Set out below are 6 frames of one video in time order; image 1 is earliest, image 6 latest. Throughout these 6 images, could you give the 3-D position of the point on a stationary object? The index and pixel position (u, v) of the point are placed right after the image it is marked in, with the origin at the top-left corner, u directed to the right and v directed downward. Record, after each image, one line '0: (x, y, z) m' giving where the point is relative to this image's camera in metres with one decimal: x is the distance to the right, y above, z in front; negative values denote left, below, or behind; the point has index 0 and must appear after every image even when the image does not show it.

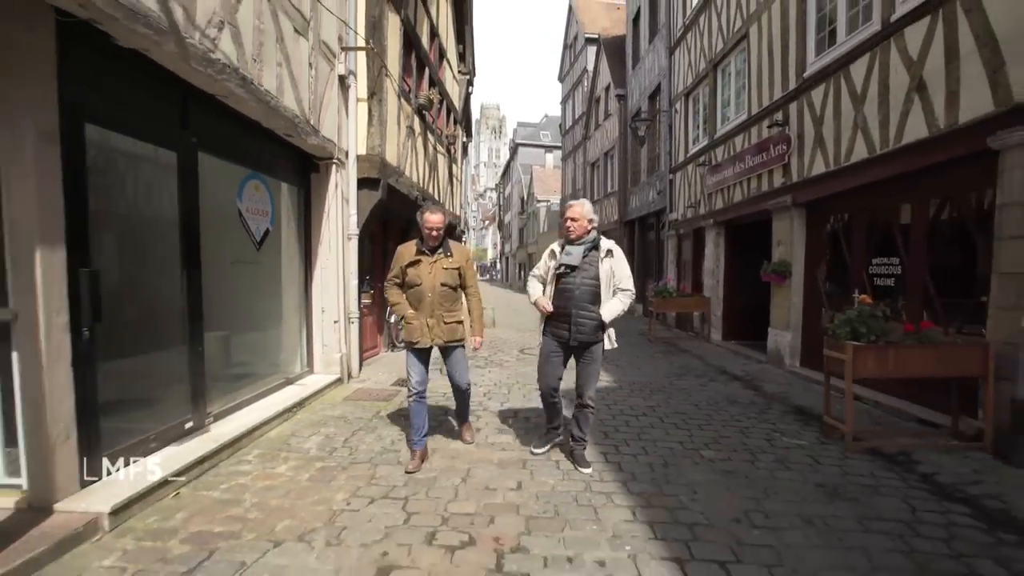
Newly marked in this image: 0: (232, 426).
0: (-2.3, -1.2, +4.1) m
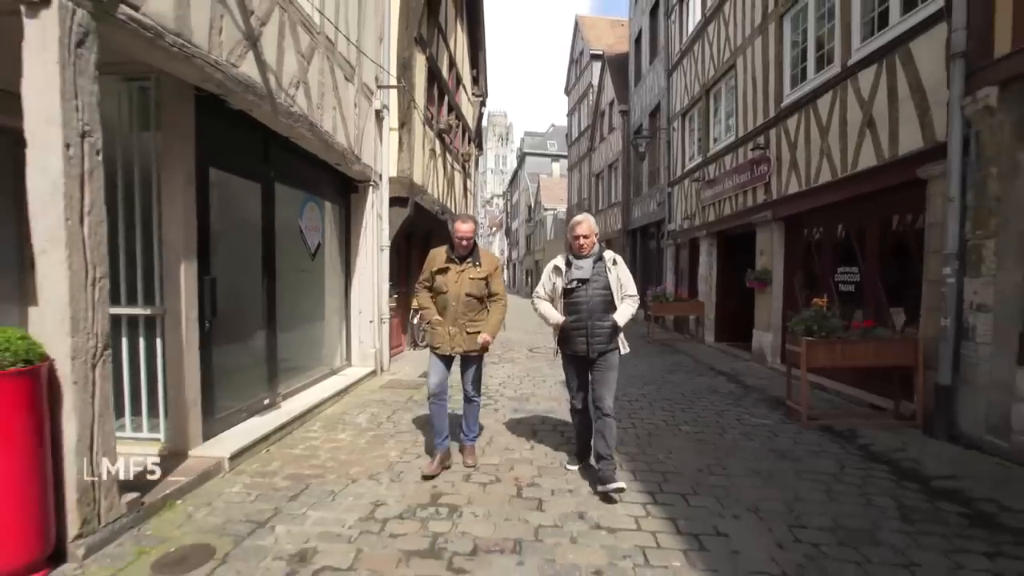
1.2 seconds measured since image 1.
0: (-2.2, -1.2, +5.0) m
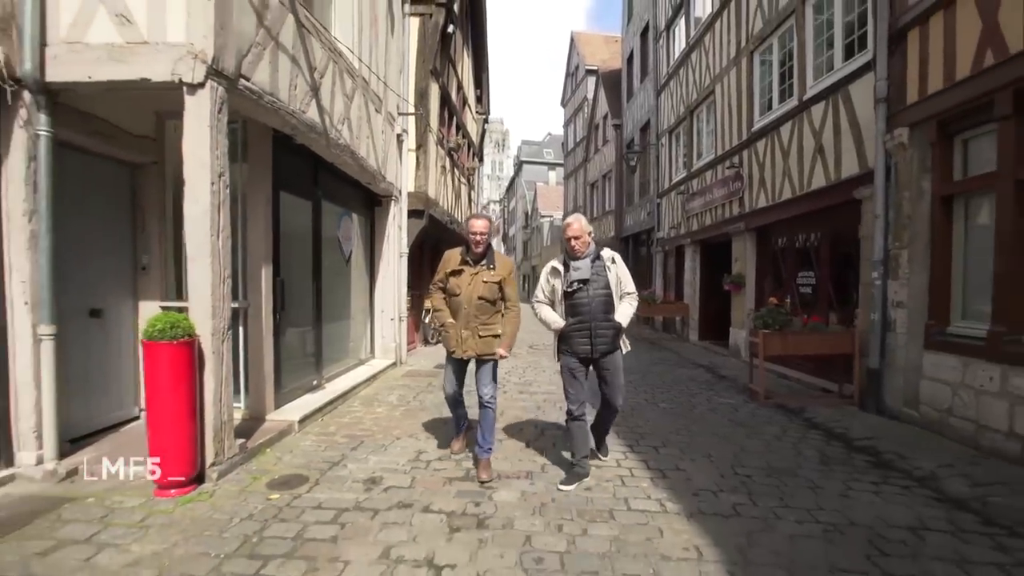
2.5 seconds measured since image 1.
0: (-2.1, -1.2, +6.0) m
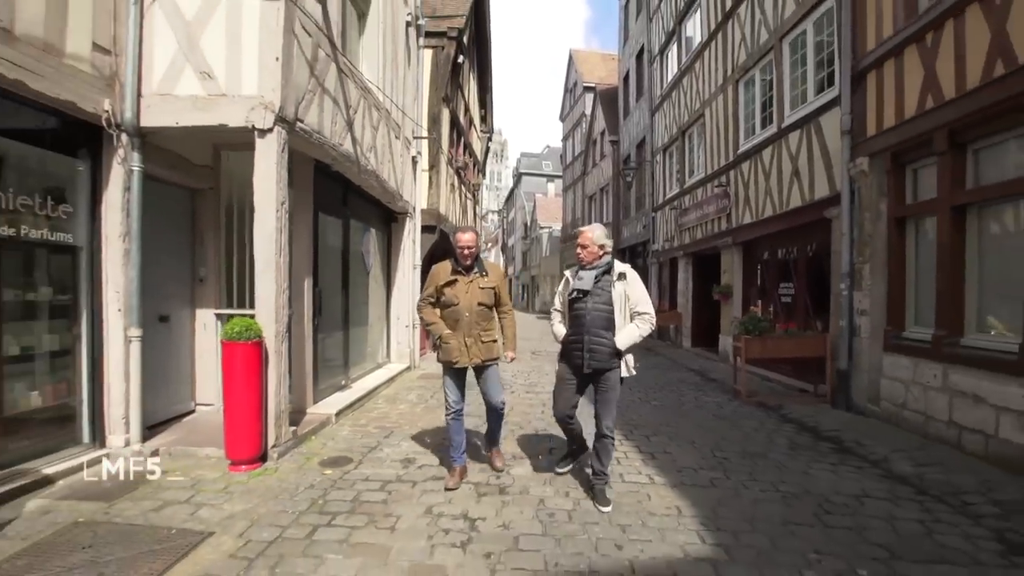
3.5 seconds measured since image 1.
0: (-2.0, -1.3, +6.6) m
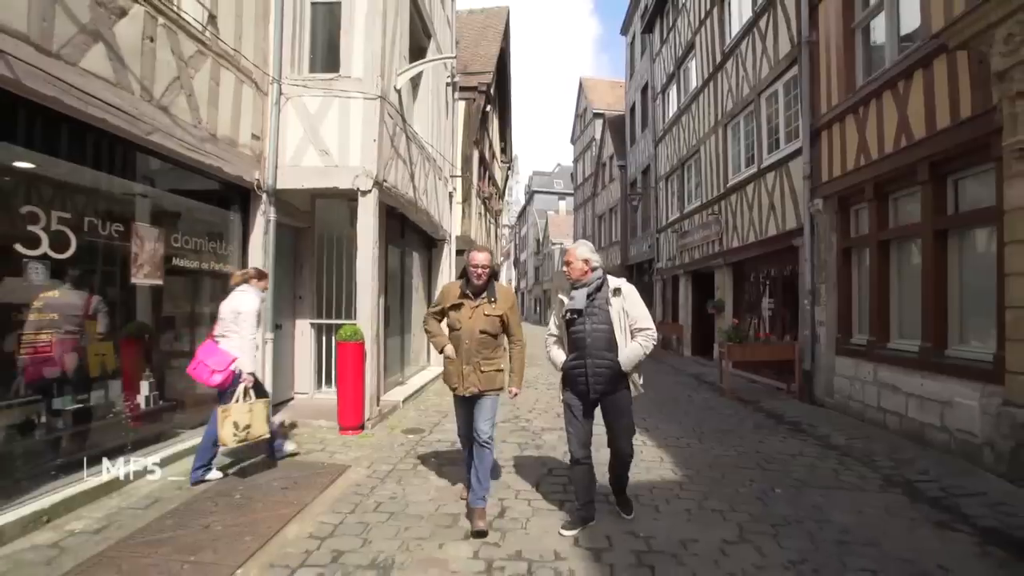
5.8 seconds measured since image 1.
0: (-1.6, -1.6, +8.1) m
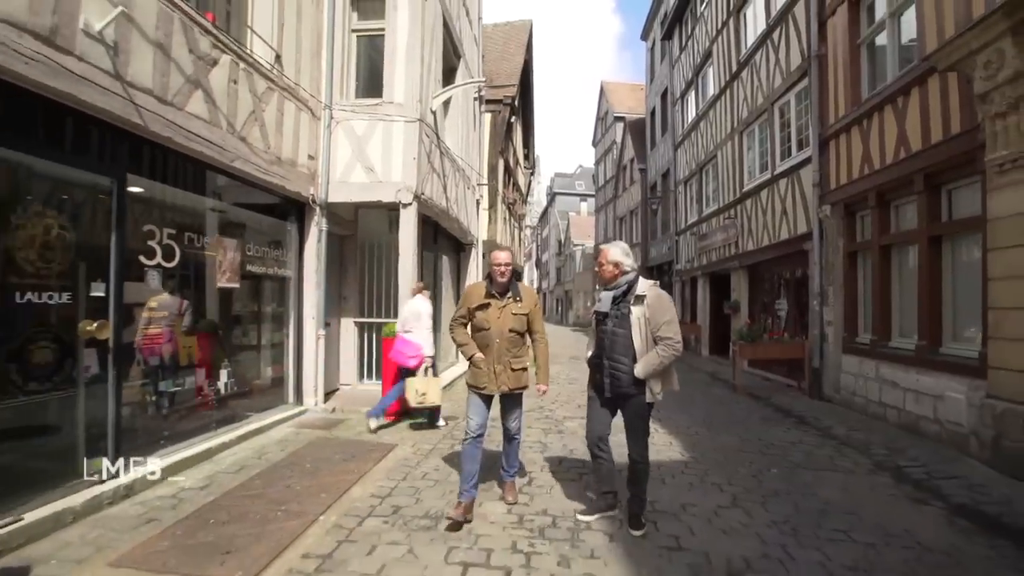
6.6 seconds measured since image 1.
0: (-1.2, -1.6, +8.8) m
